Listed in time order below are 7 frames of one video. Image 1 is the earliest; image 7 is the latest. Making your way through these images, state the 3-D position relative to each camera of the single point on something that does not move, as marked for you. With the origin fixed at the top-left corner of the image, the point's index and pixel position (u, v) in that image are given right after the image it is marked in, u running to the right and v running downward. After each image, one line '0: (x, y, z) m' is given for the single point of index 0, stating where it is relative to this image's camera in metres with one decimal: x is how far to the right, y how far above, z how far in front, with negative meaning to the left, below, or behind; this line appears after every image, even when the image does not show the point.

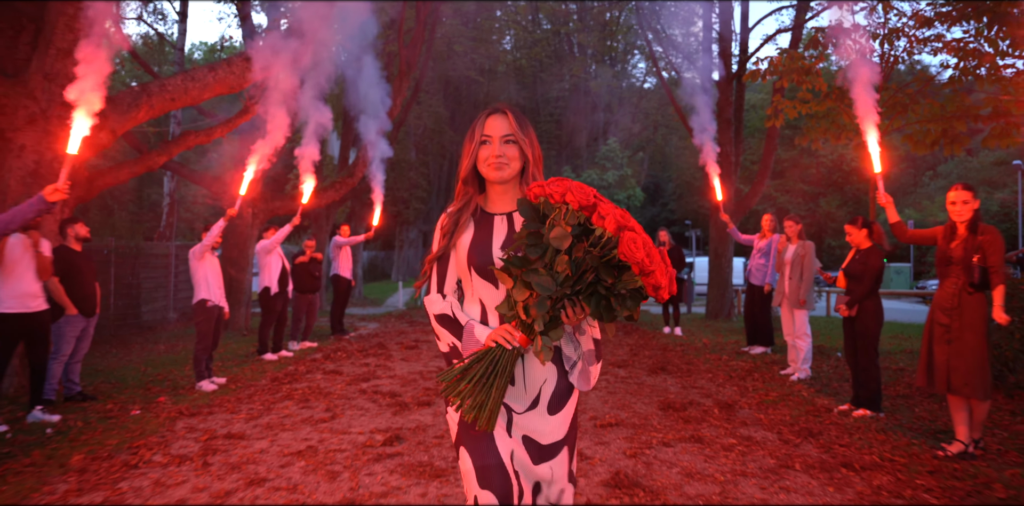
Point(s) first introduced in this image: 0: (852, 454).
0: (+2.0, -1.2, +5.4) m
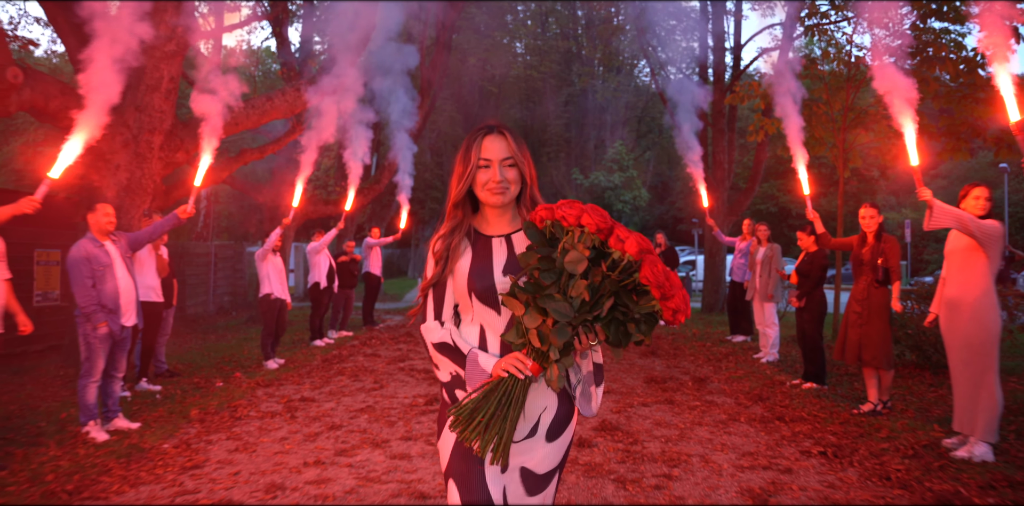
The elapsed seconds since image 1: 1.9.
0: (+2.1, -1.2, +7.0) m
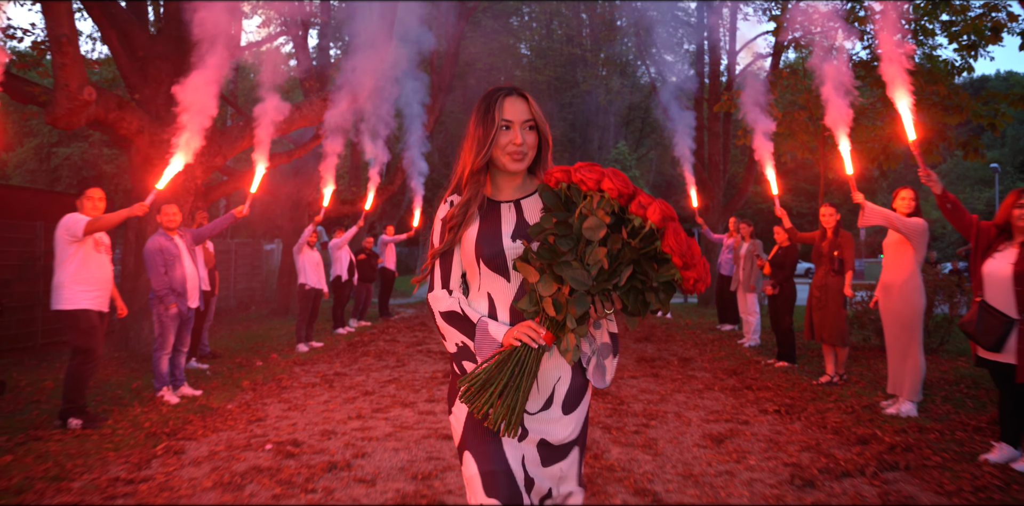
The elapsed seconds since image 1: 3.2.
0: (+2.1, -1.1, +8.1) m
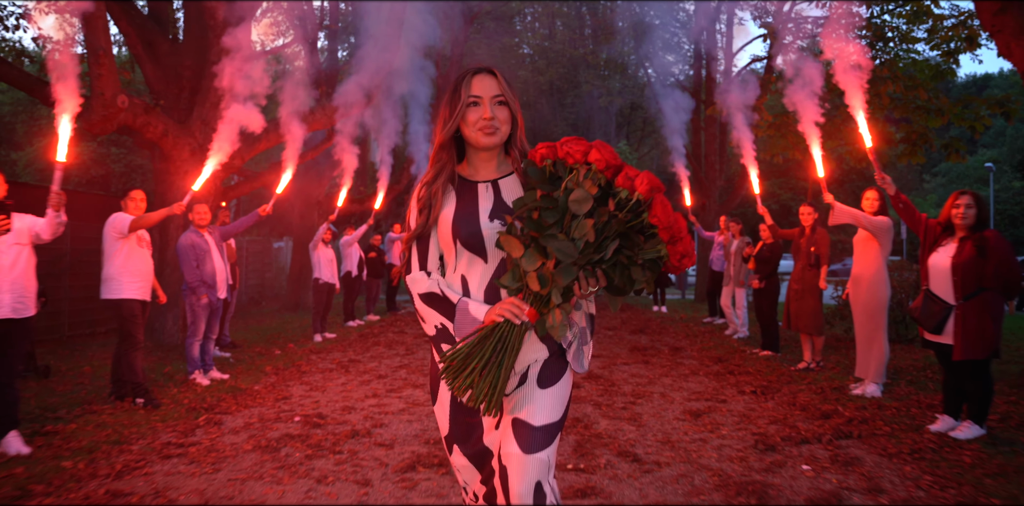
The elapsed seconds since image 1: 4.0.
0: (+2.2, -1.1, +8.7) m
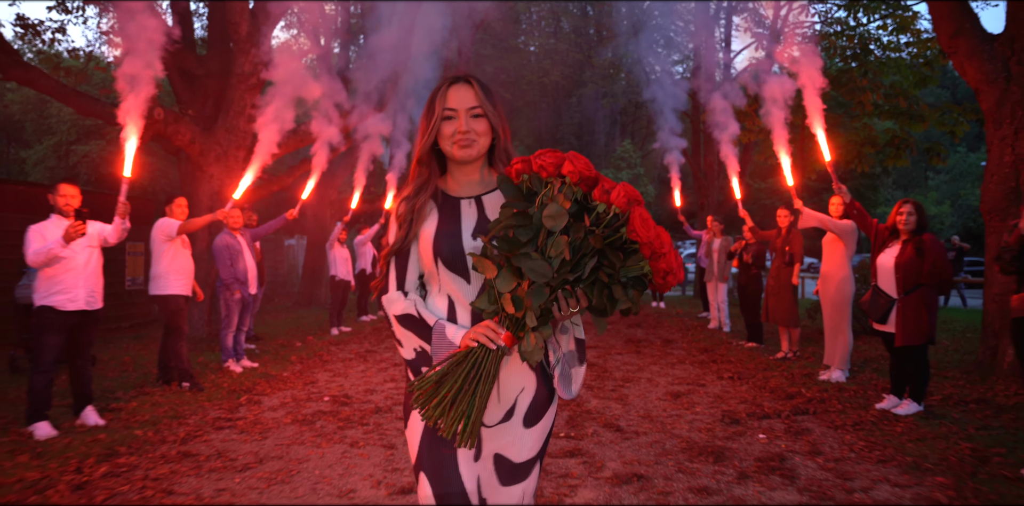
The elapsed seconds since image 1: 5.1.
0: (+2.2, -1.1, +9.6) m
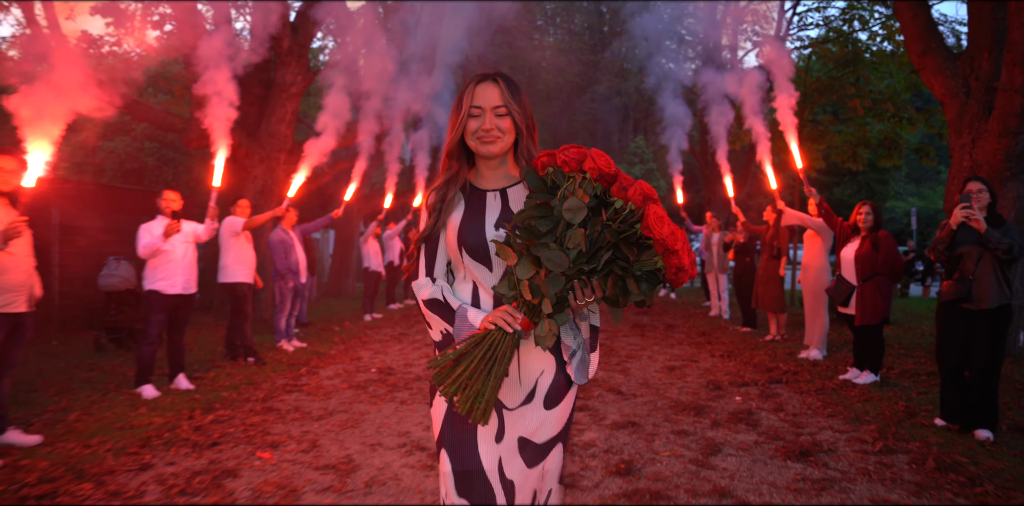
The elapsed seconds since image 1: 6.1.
0: (+2.4, -1.0, +10.7) m
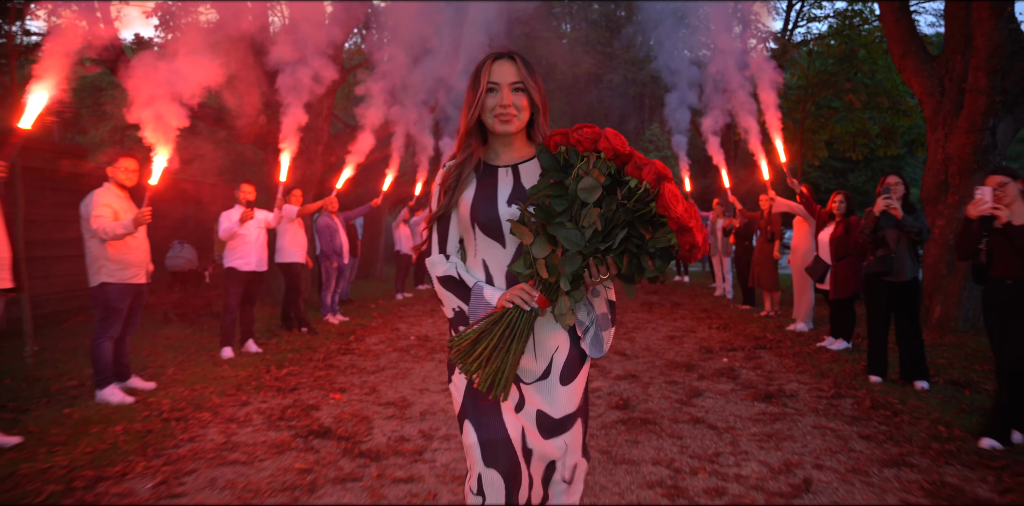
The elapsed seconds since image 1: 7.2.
0: (+2.7, -0.8, +11.9) m
